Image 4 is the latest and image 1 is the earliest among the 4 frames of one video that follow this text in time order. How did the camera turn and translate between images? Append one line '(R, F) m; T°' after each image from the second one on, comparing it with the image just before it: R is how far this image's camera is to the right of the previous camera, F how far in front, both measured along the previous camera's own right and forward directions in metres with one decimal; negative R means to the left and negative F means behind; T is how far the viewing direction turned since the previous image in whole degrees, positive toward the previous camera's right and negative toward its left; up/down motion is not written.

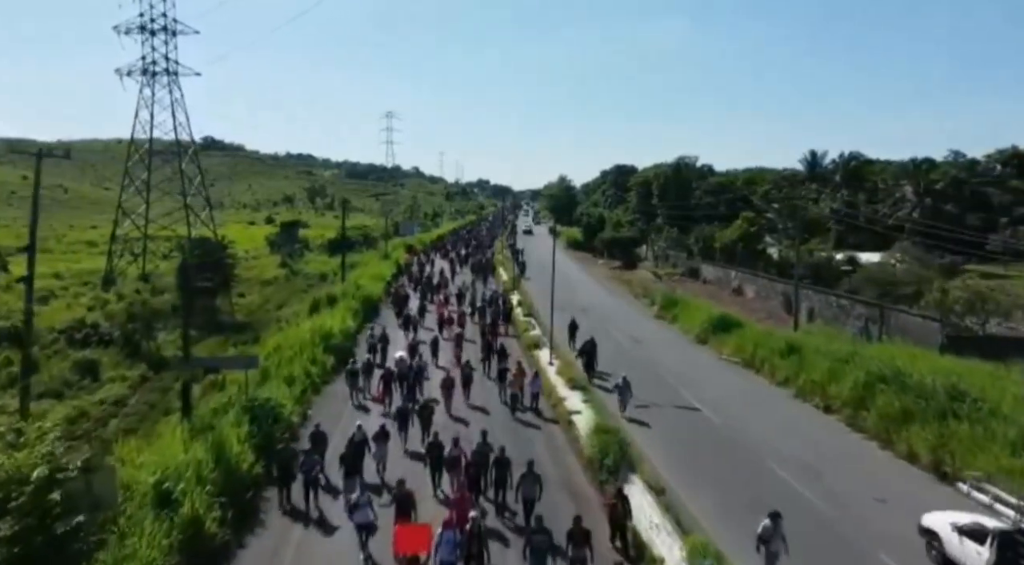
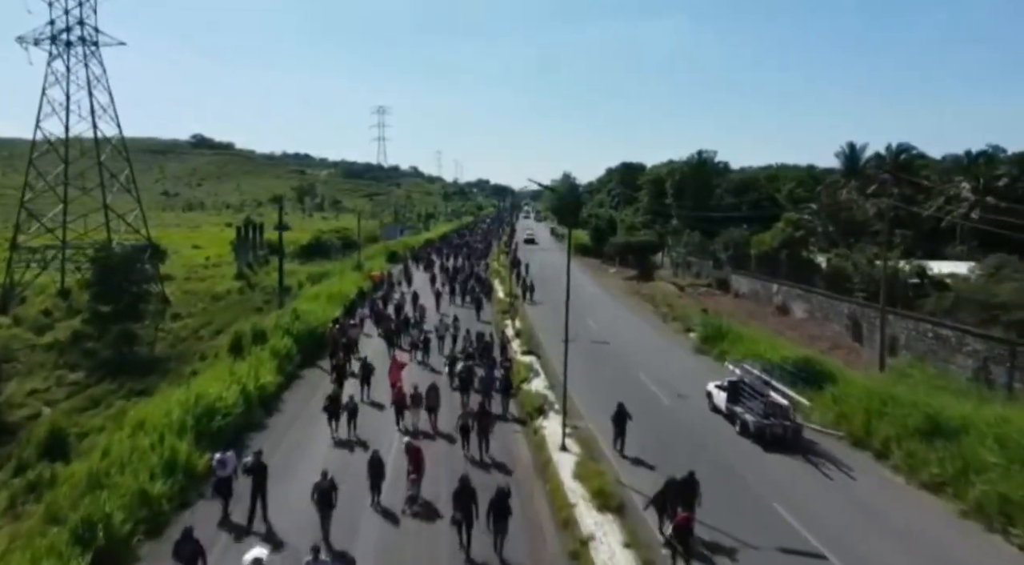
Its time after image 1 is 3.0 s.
(+0.2, +9.4) m; 0°
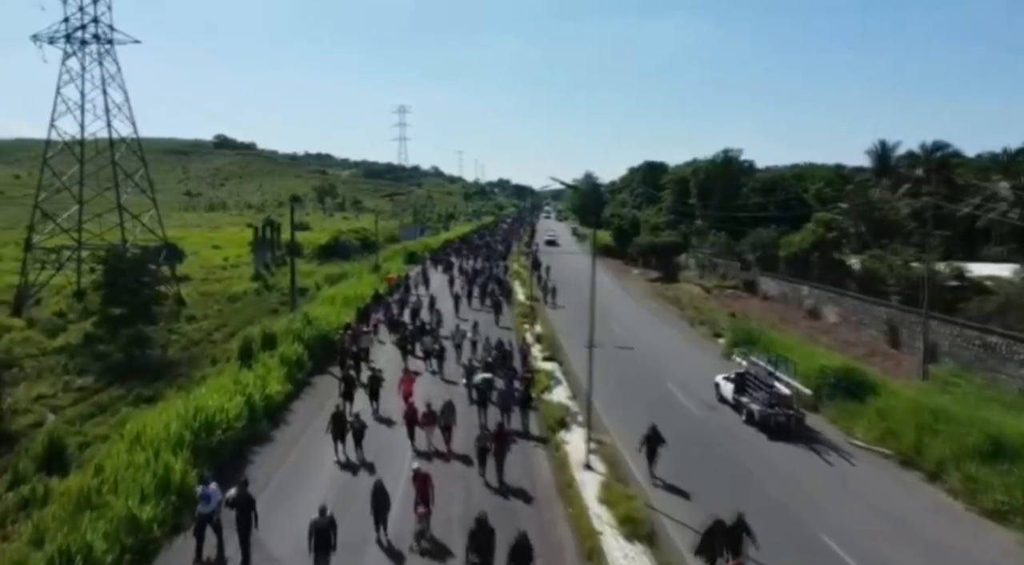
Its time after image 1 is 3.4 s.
(0.0, +1.2) m; -2°
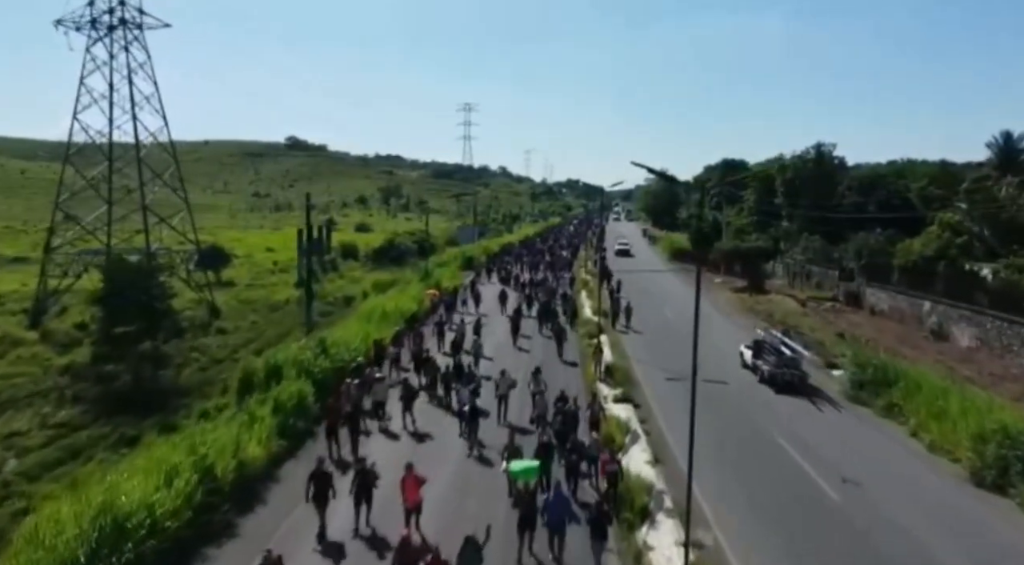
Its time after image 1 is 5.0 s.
(+0.1, +5.4) m; -5°
